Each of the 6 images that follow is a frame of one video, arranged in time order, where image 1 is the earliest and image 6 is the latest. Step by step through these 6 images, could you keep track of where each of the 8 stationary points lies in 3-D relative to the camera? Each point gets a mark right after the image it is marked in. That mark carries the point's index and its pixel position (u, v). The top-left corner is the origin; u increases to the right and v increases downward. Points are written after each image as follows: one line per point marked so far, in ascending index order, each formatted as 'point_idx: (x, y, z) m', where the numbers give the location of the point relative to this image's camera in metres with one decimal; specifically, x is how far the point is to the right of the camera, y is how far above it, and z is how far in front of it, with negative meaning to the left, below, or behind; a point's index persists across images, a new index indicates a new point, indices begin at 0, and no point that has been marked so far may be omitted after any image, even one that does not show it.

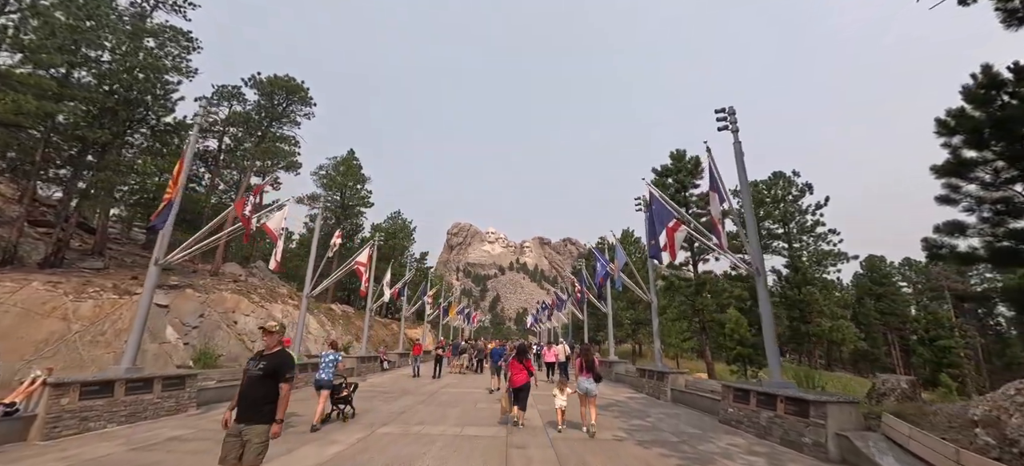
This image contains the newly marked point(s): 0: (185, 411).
0: (-10.0, -5.5, +11.9) m
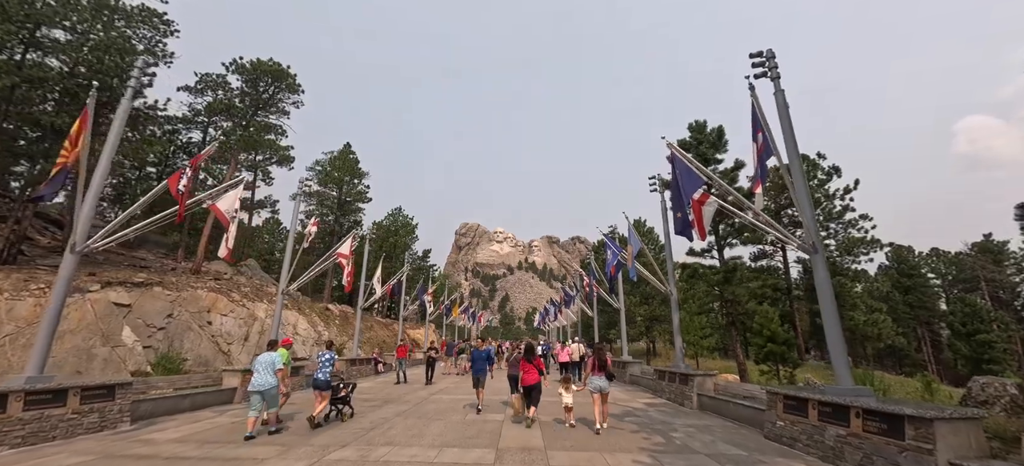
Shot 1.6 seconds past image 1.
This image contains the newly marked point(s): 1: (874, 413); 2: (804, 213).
0: (-10.2, -5.0, +9.9) m
1: (+6.3, -3.1, +6.8) m
2: (+6.7, +0.5, +9.0) m
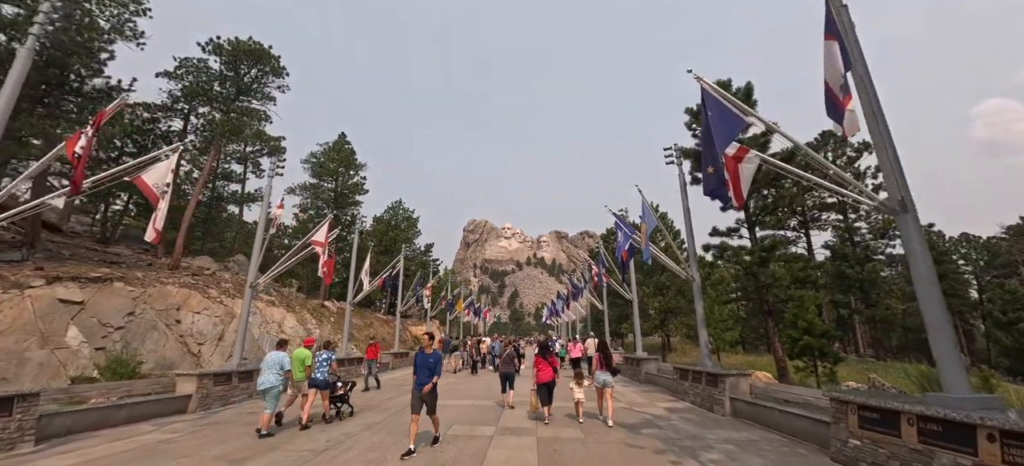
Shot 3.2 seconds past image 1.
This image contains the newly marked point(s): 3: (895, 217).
0: (-10.4, -4.5, +8.0) m
1: (+6.0, -2.4, +4.5) m
2: (+6.4, +1.3, +6.7) m
3: (+6.5, +0.3, +6.7) m
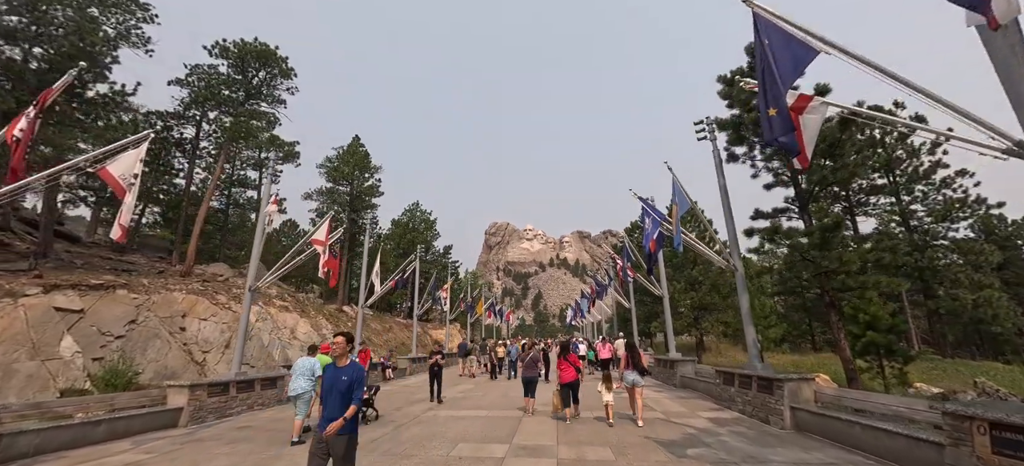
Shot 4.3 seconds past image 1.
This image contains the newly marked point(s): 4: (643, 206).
0: (-10.1, -4.5, +7.1) m
1: (+5.9, -1.8, +2.7) m
2: (+6.3, +1.9, +4.8) m
3: (+6.5, +0.9, +4.8) m
4: (+5.4, +1.1, +16.1) m
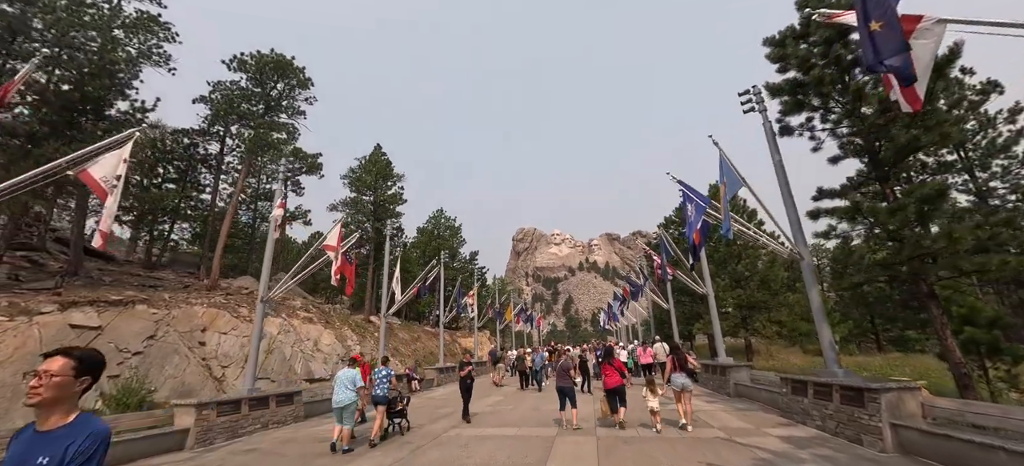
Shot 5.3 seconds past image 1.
0: (-9.6, -4.7, +6.4) m
1: (+5.9, -1.2, +0.9) m
2: (+6.3, +2.4, +3.1) m
3: (+6.6, +1.4, +3.0) m
4: (+6.2, +1.4, +14.4) m
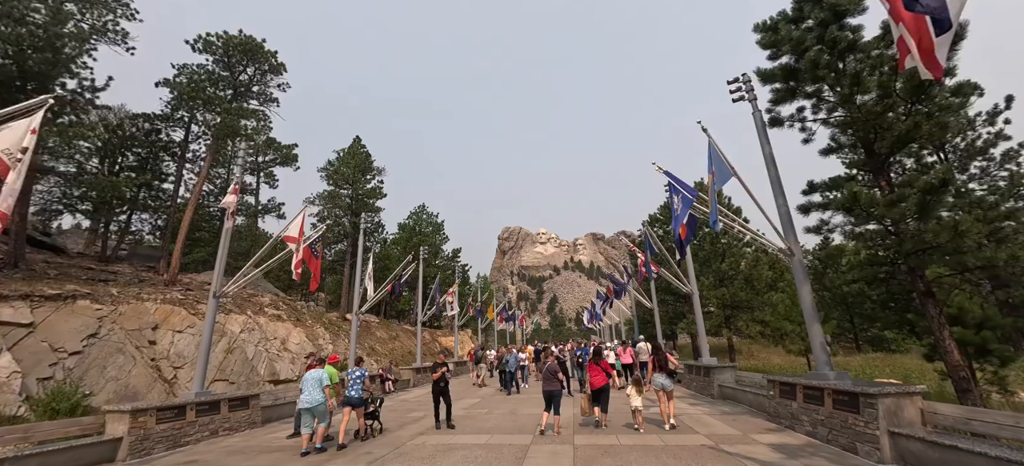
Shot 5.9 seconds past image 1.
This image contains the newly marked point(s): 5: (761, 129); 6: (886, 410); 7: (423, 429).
0: (-10.2, -4.3, +5.2) m
1: (+5.6, -1.1, +0.3) m
2: (+6.0, +2.5, +2.5) m
3: (+6.2, +1.6, +2.4) m
4: (+5.5, +1.6, +13.8) m
5: (+7.1, +3.0, +11.1) m
6: (+6.7, -3.1, +6.9) m
7: (-2.6, -5.8, +11.7) m
